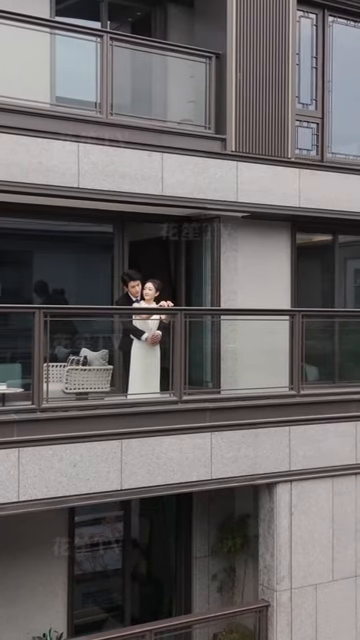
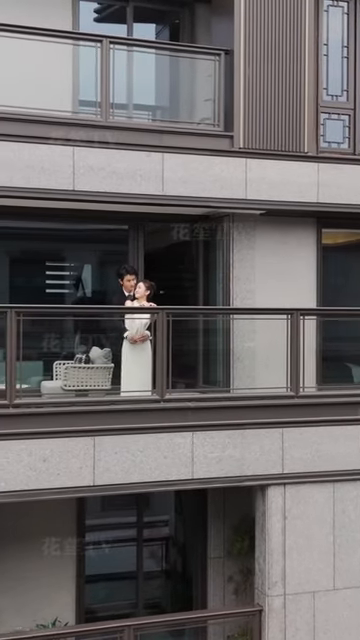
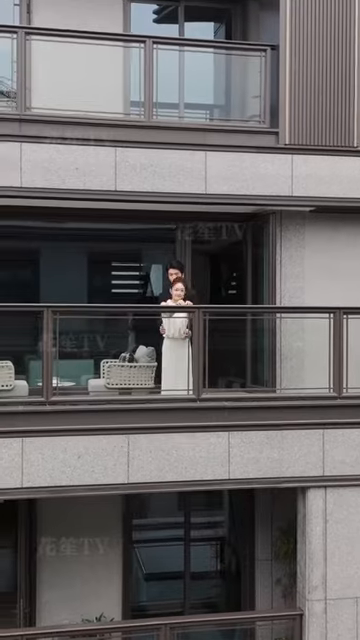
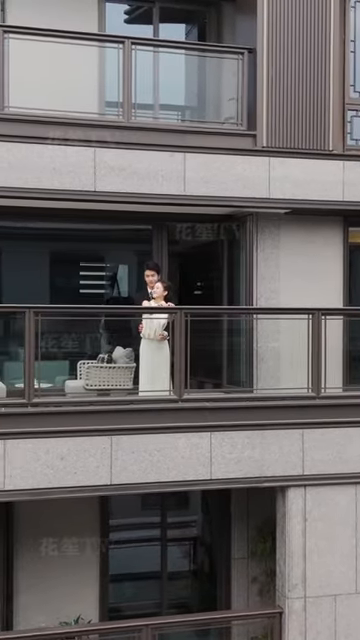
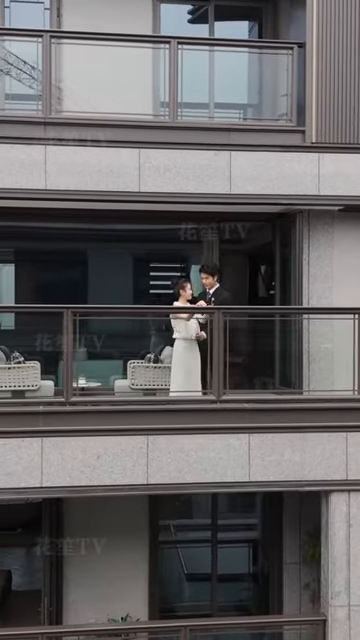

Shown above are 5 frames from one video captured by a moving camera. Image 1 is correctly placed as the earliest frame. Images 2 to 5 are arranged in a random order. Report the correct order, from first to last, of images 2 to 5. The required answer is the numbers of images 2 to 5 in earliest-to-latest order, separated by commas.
2, 4, 3, 5
